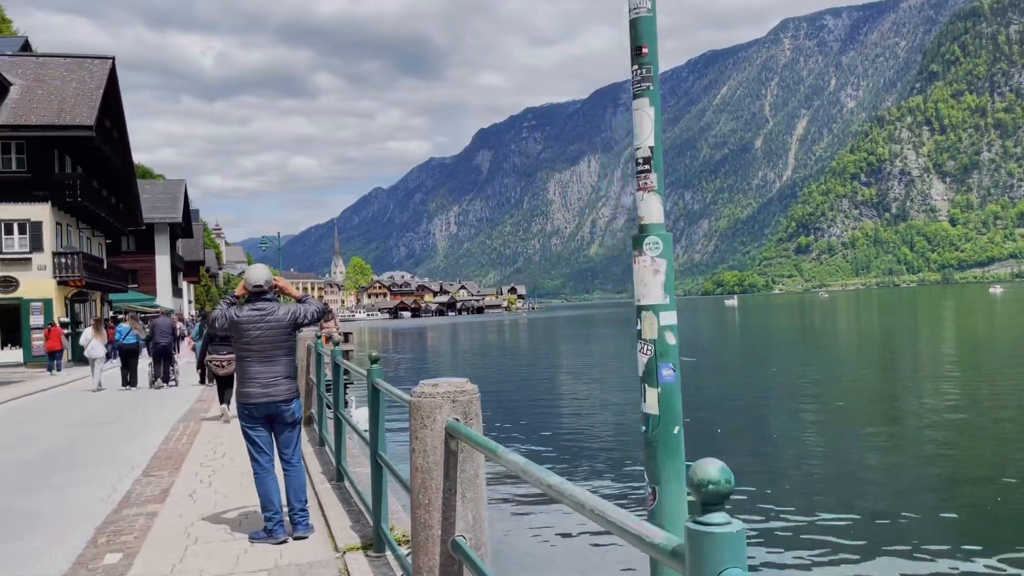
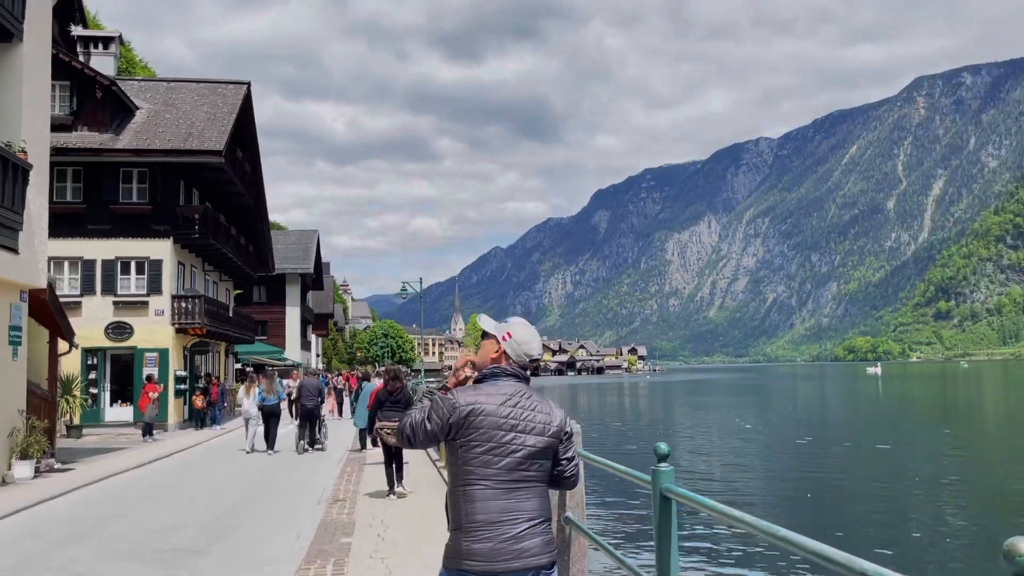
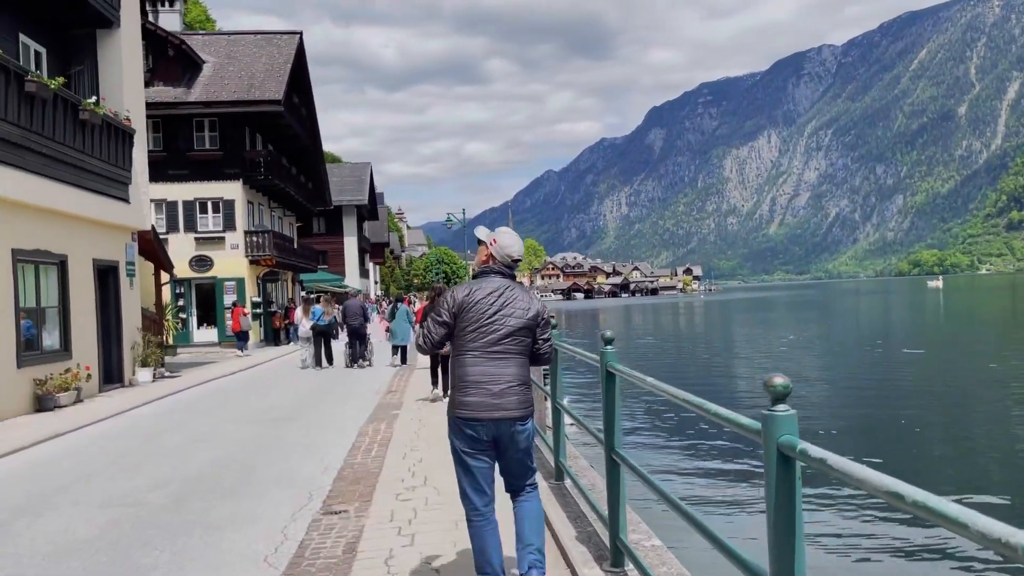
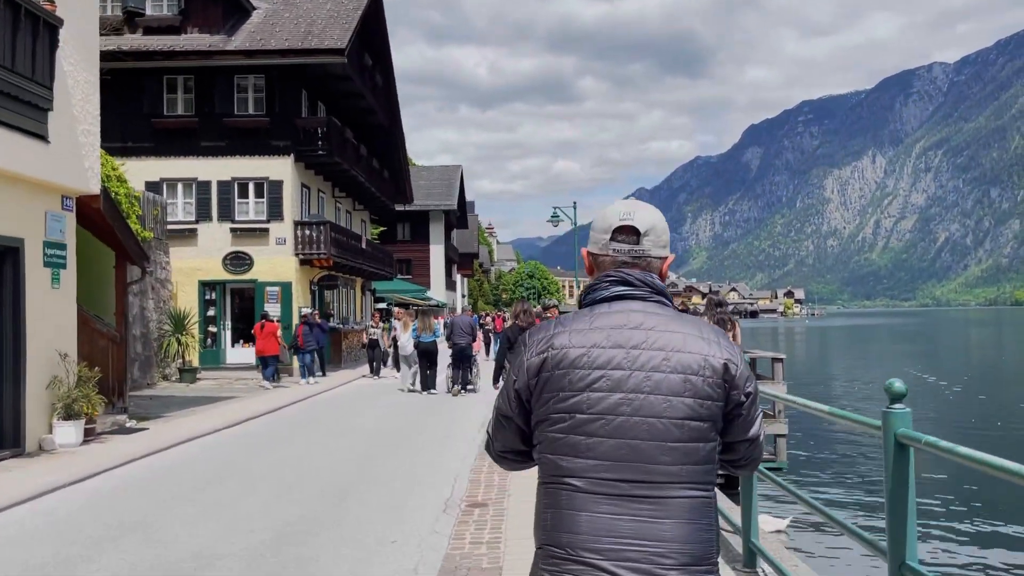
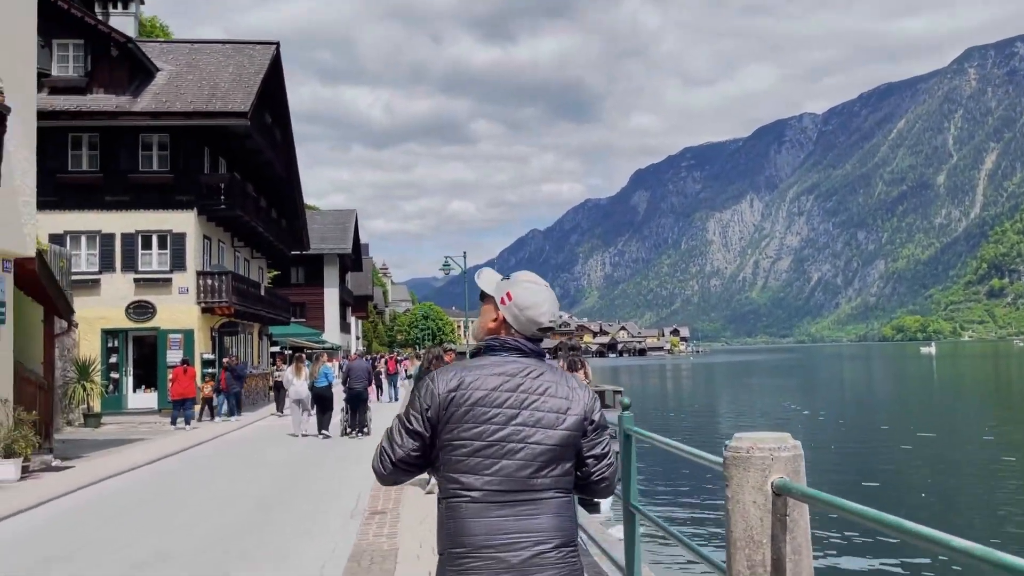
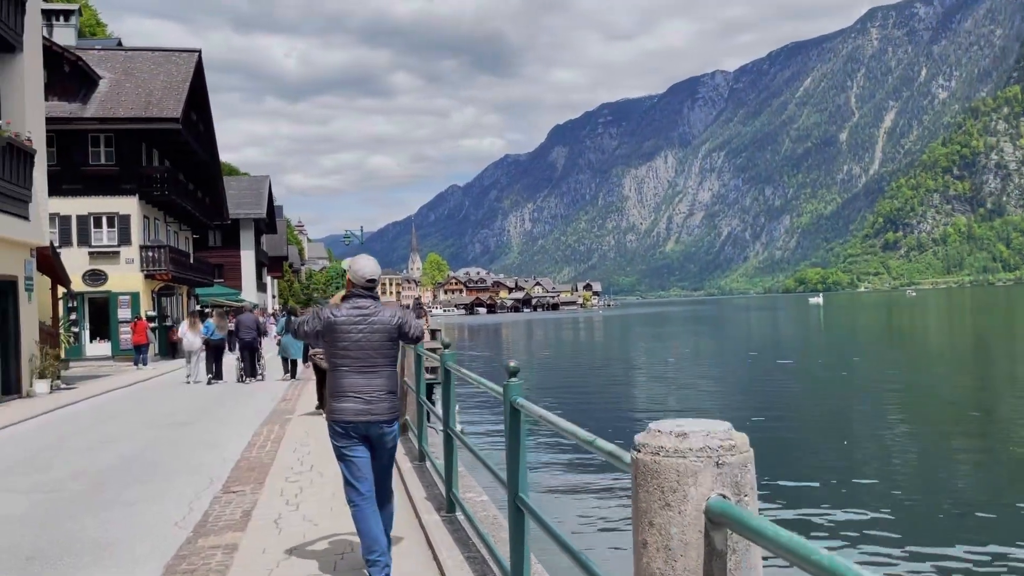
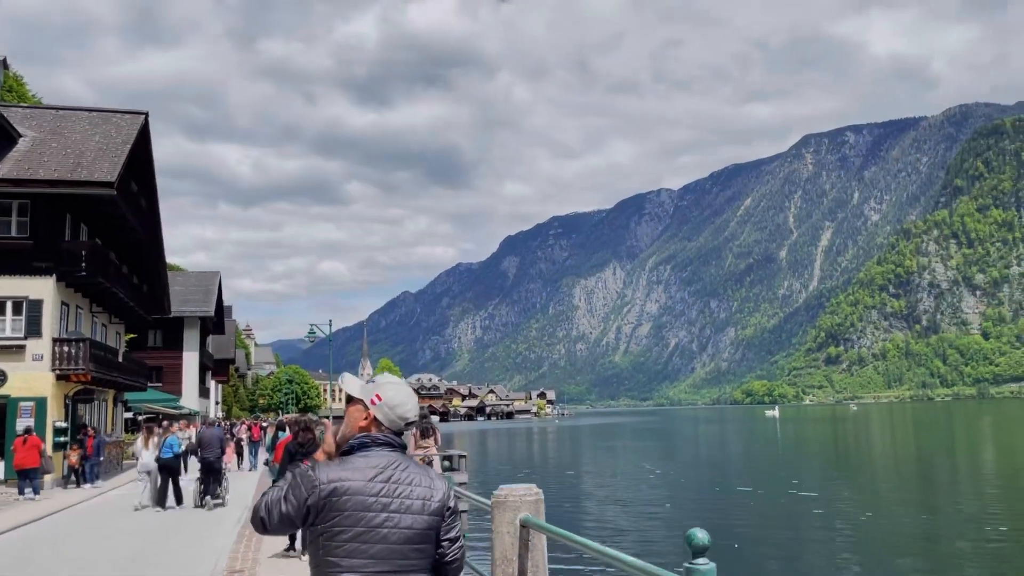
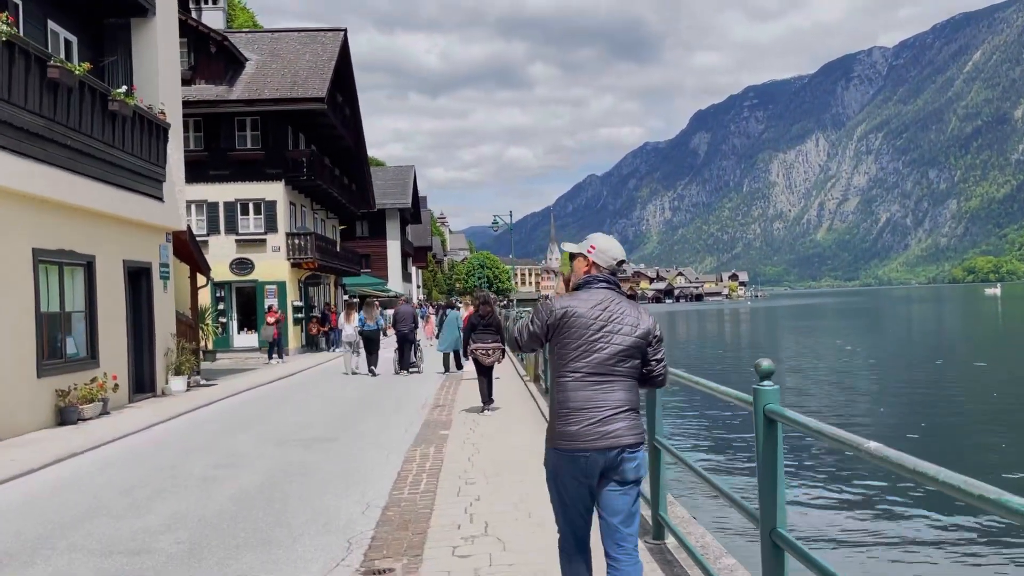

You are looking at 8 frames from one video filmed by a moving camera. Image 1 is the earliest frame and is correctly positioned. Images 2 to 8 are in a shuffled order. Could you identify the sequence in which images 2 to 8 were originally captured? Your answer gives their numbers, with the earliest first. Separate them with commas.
6, 3, 8, 2, 7, 5, 4
